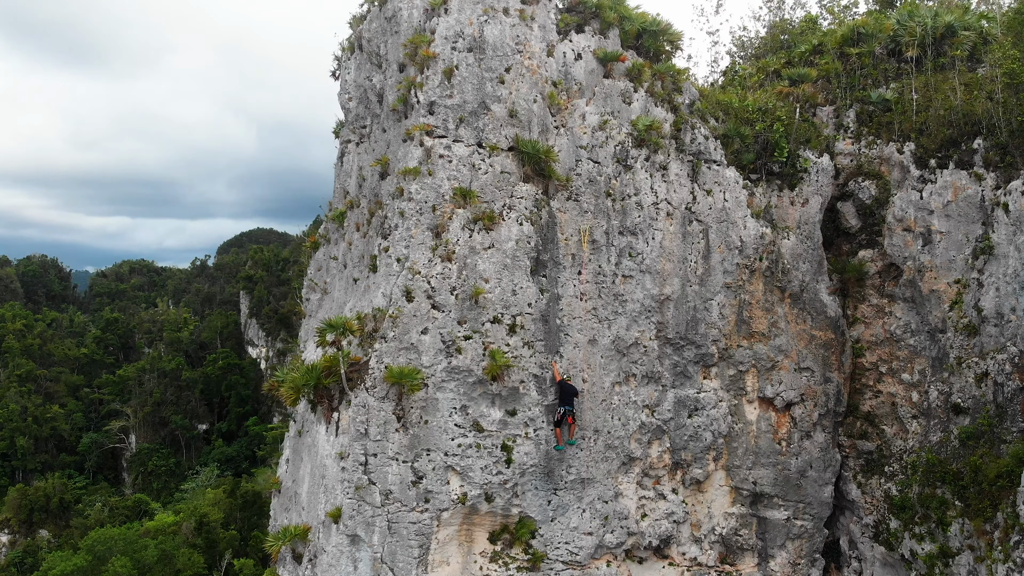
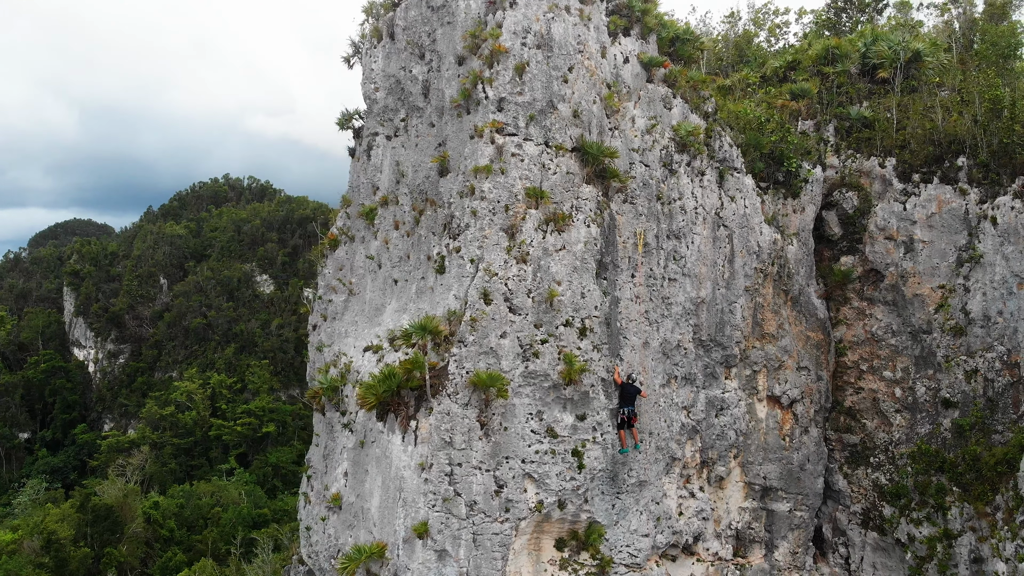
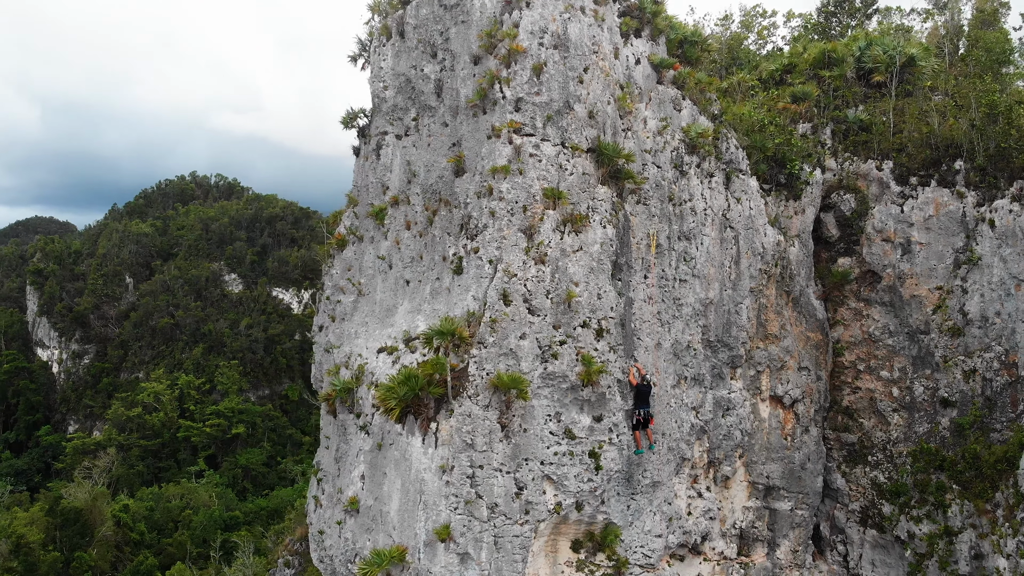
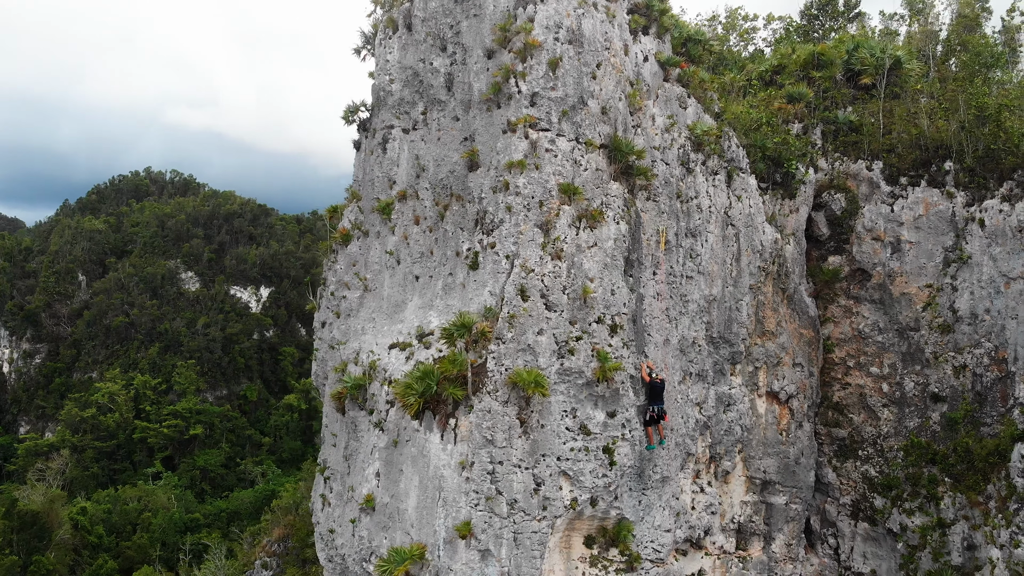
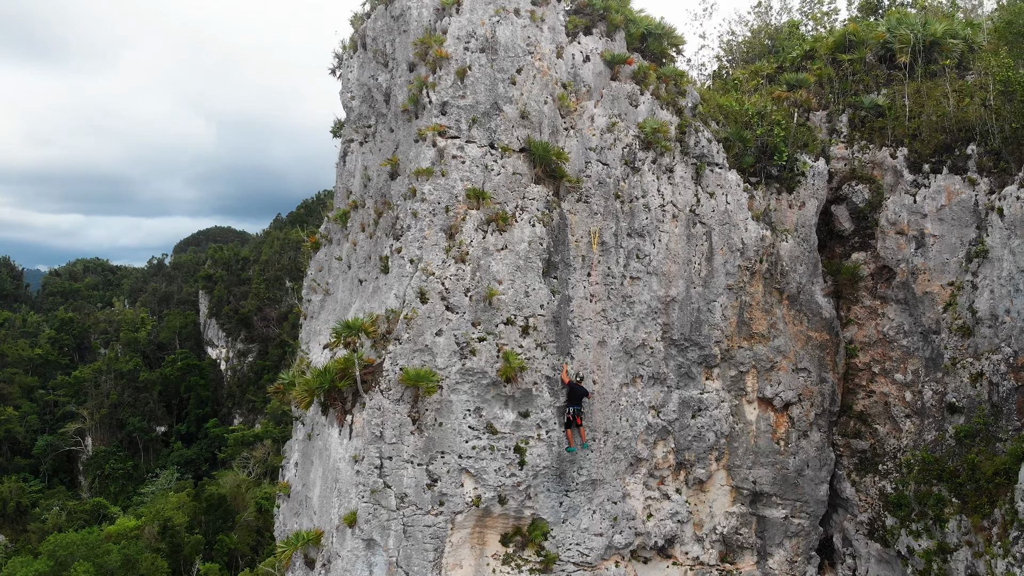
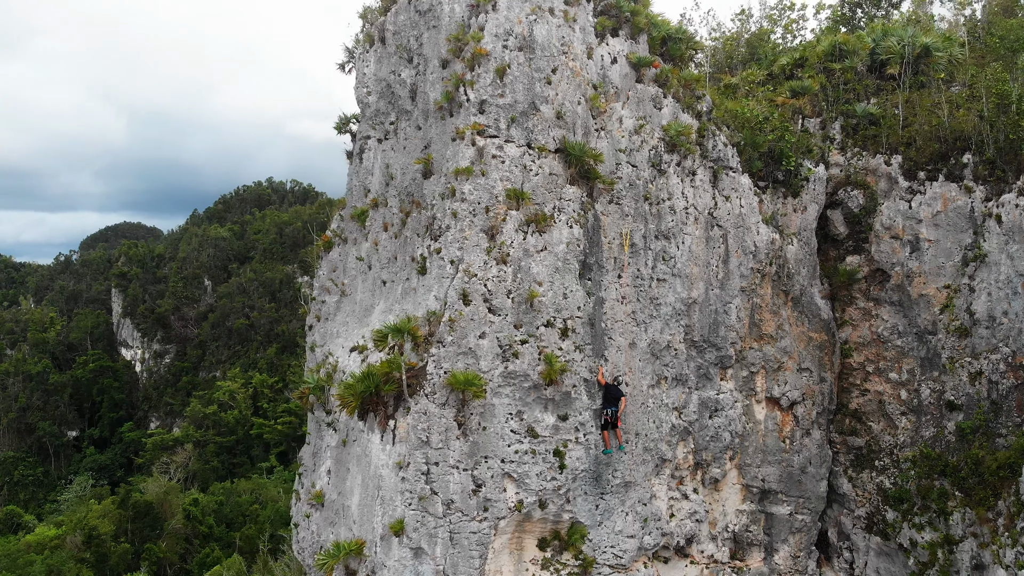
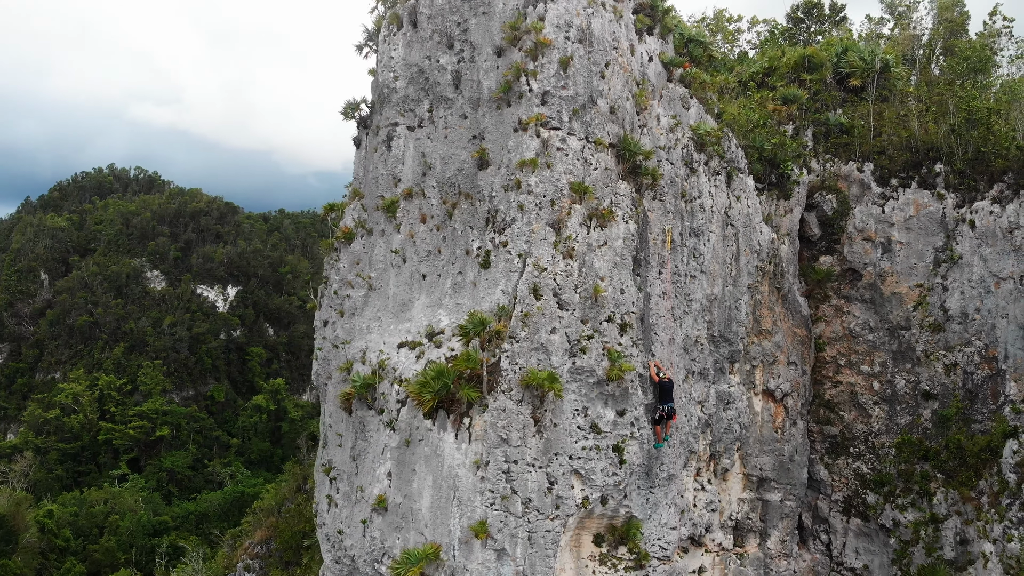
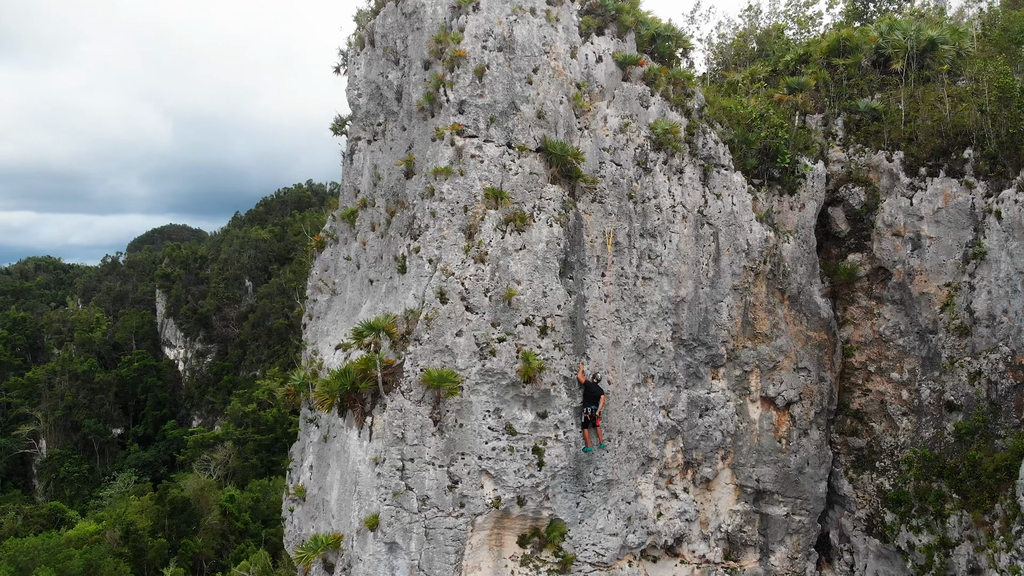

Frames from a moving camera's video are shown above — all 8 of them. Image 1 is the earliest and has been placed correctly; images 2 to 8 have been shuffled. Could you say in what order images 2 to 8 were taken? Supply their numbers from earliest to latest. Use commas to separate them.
5, 8, 6, 2, 3, 4, 7
